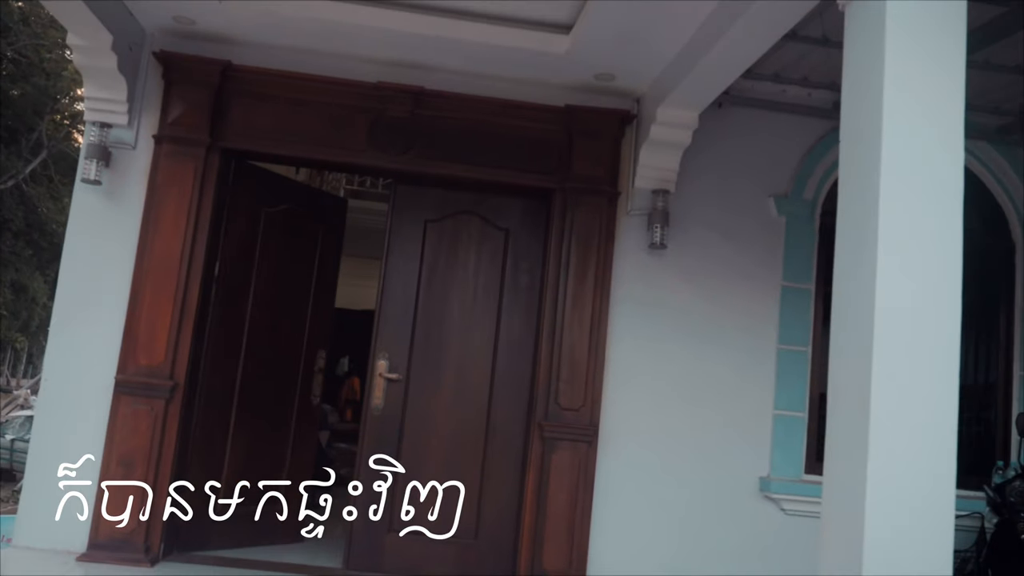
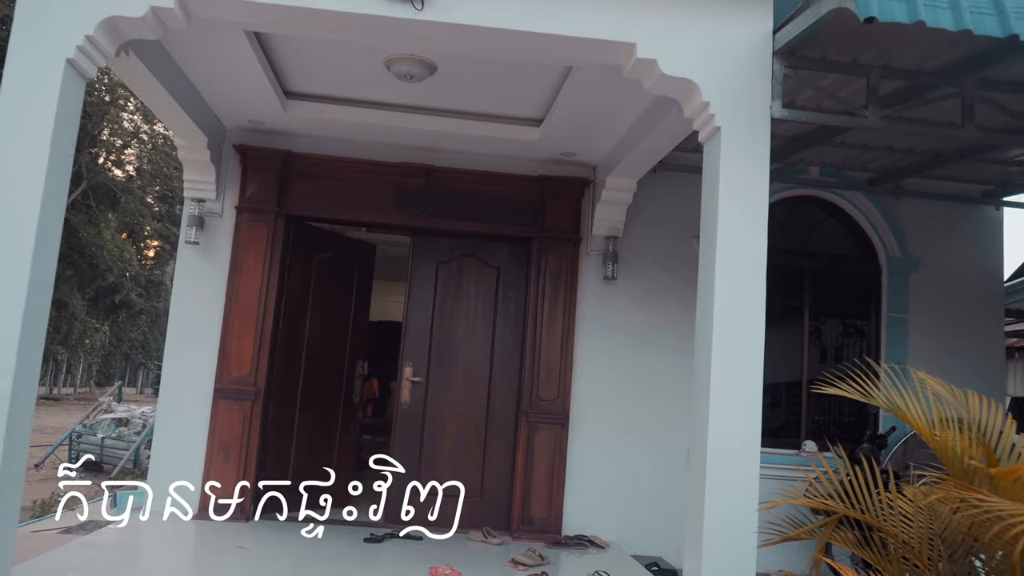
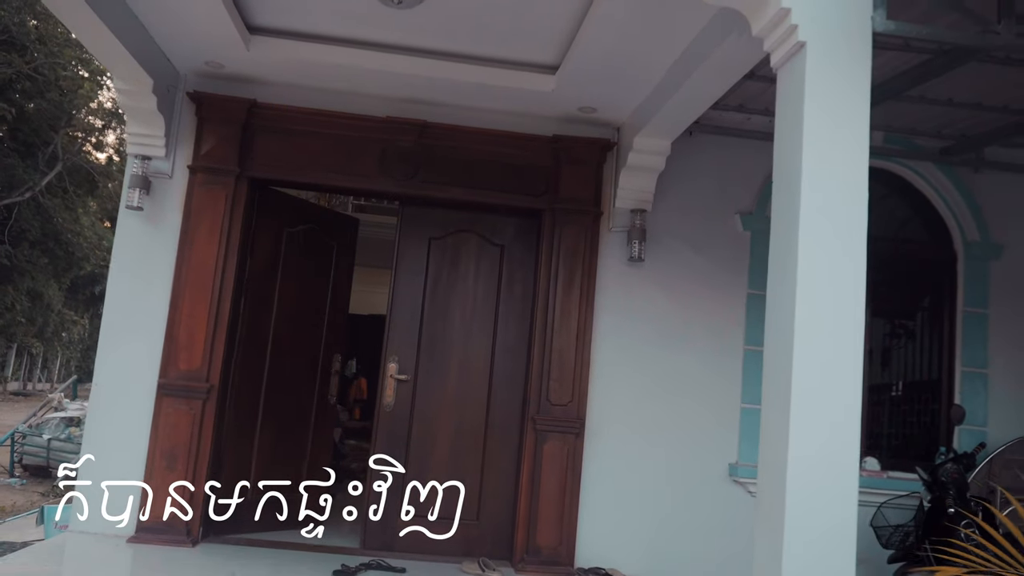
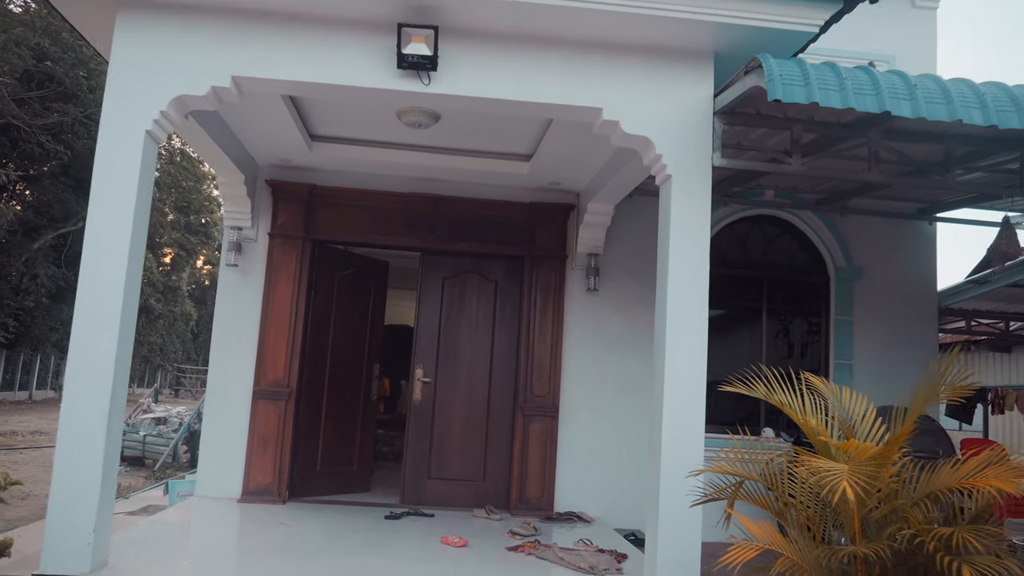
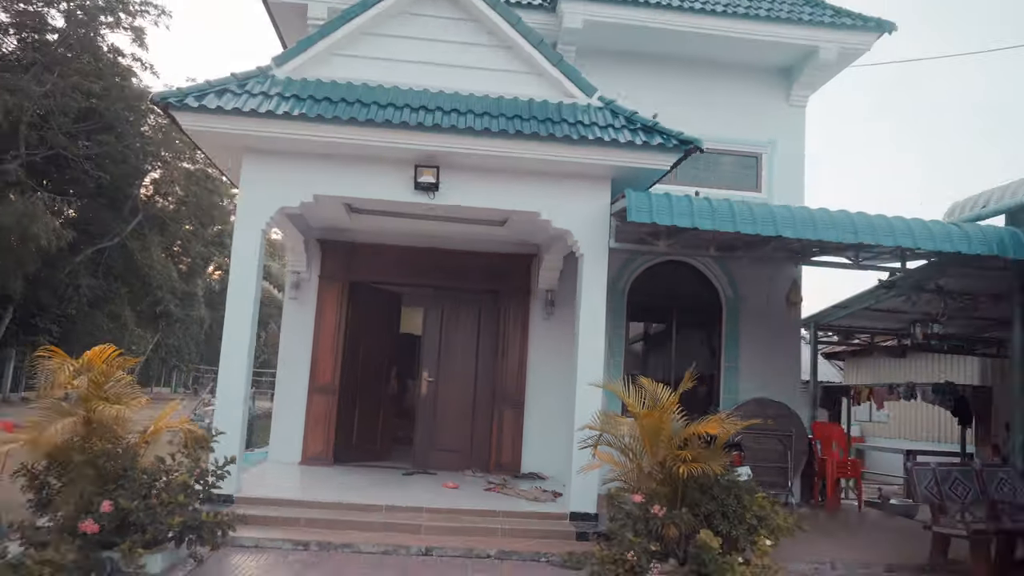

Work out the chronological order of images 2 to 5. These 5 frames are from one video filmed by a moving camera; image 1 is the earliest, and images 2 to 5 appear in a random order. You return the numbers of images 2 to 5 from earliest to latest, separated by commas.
3, 2, 4, 5
